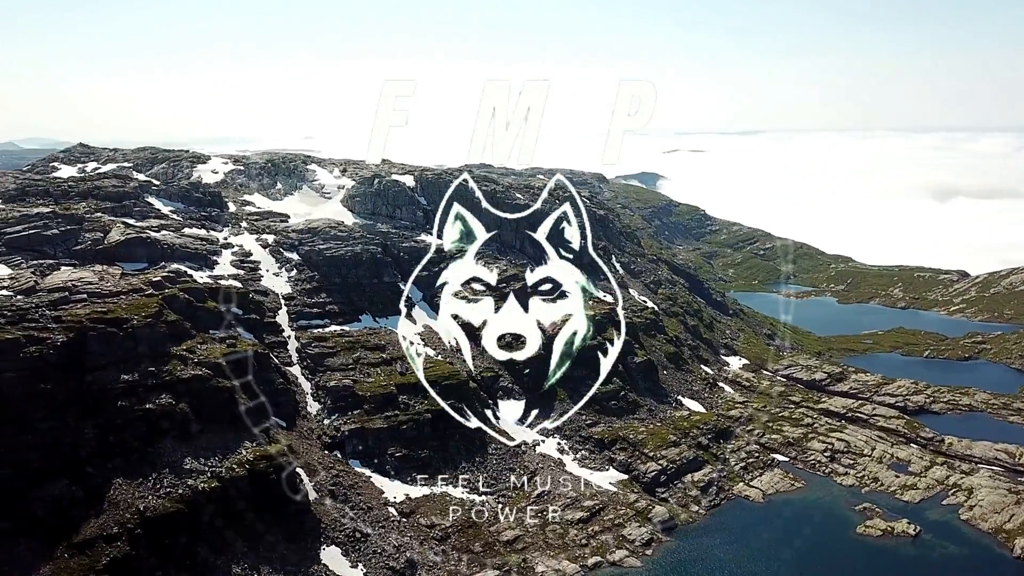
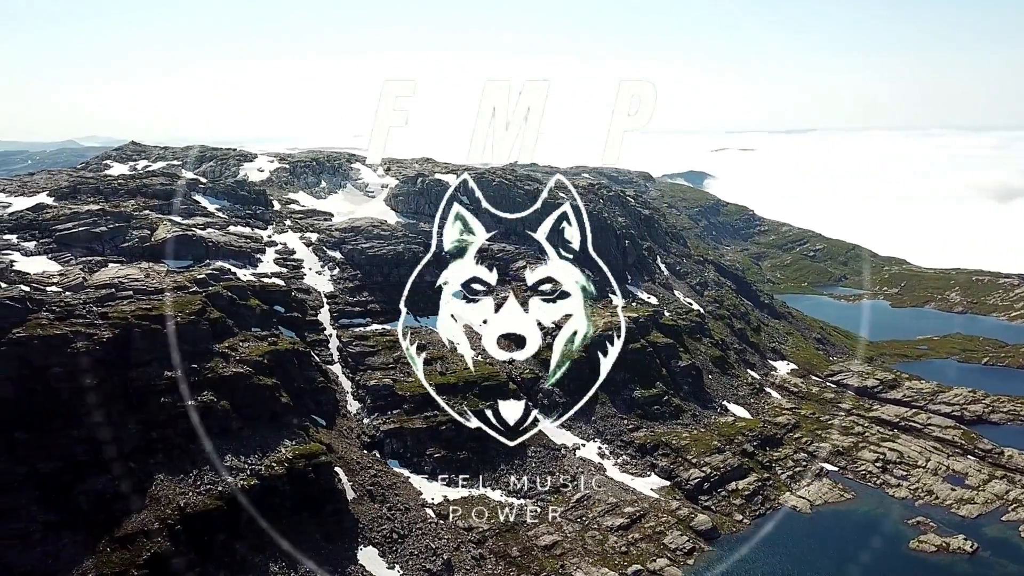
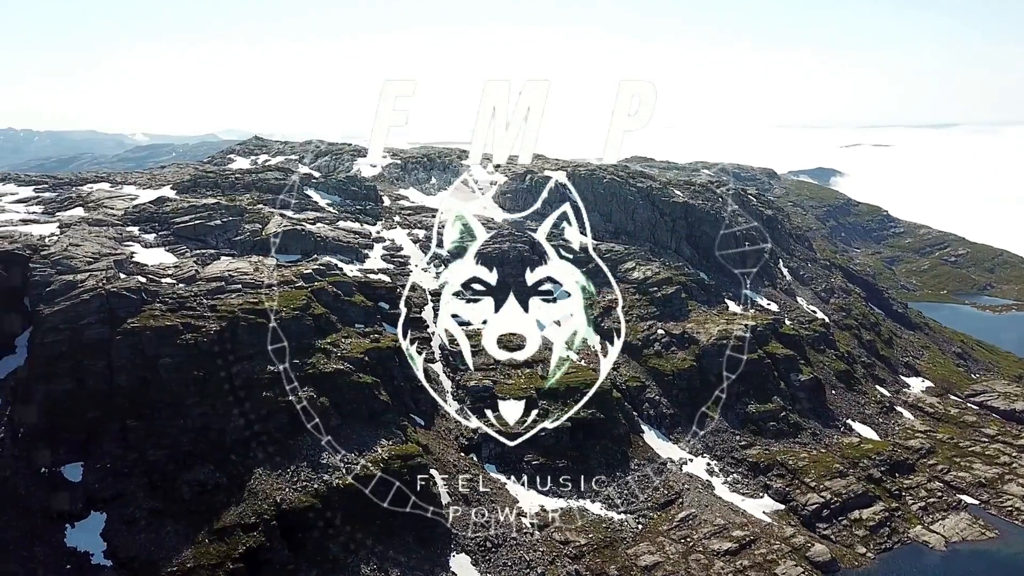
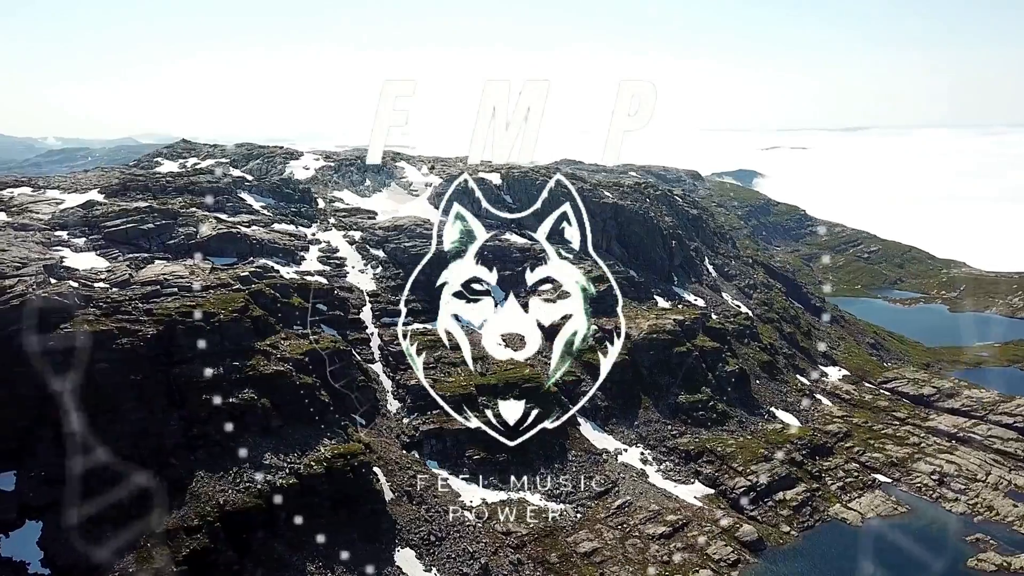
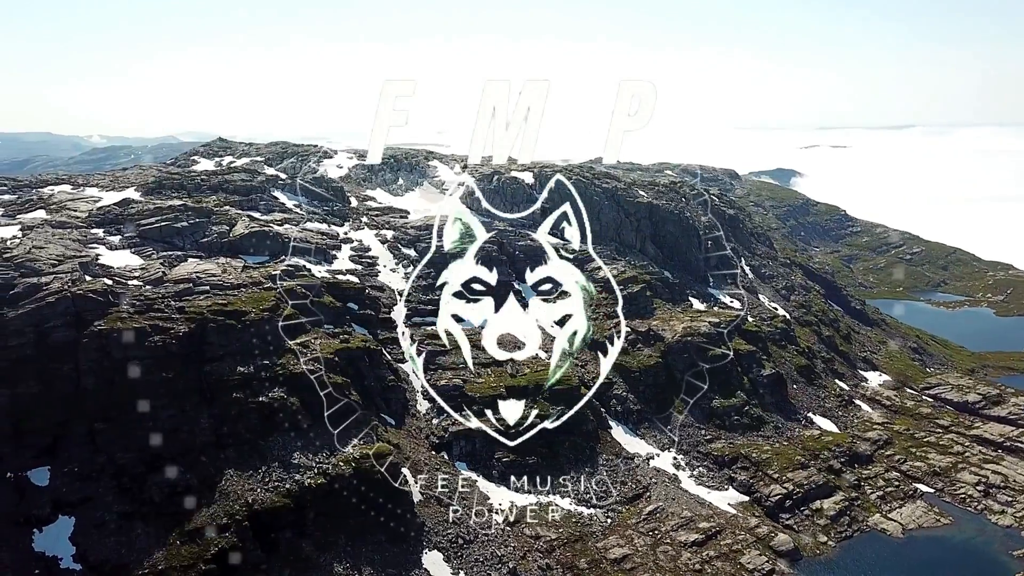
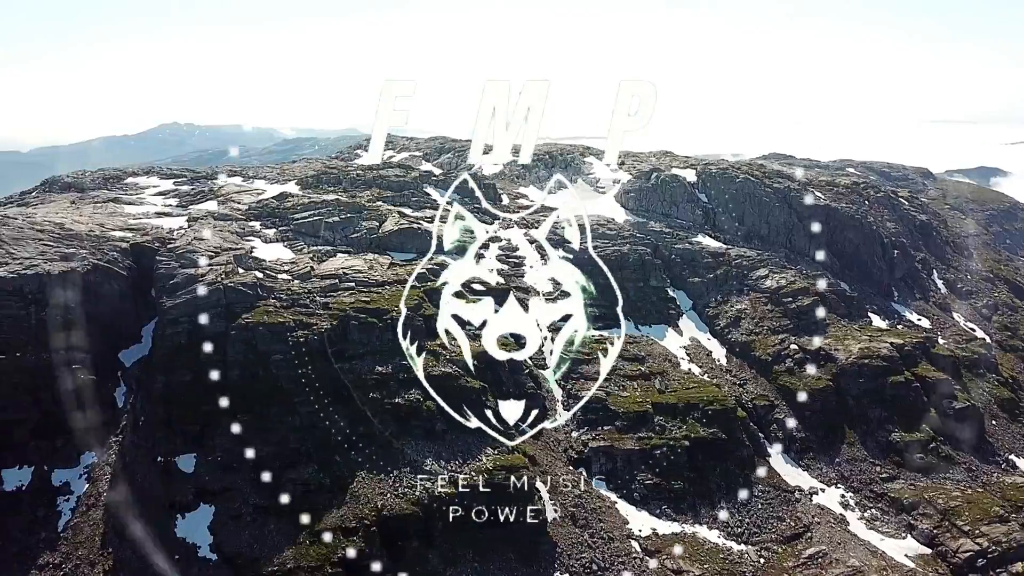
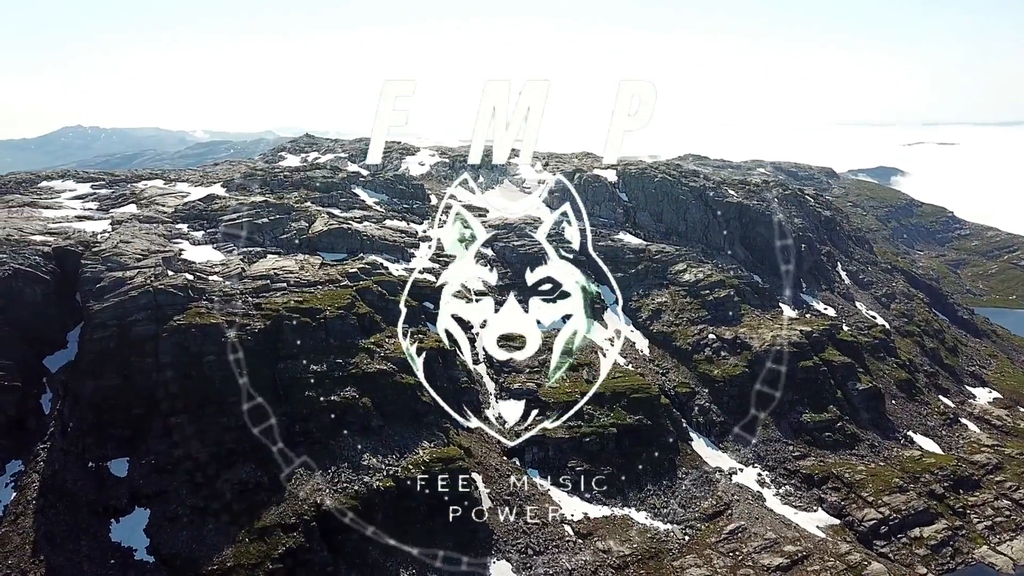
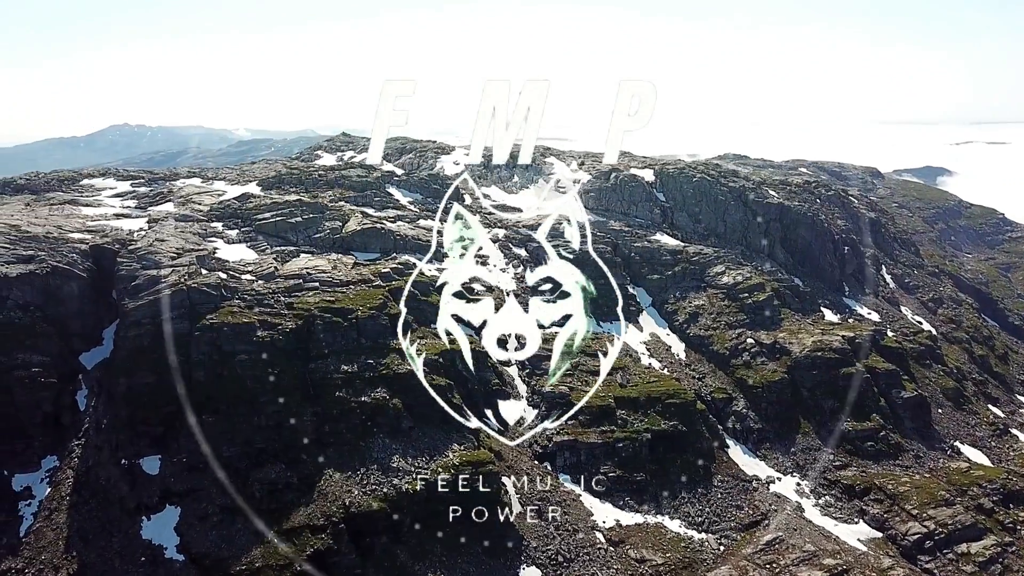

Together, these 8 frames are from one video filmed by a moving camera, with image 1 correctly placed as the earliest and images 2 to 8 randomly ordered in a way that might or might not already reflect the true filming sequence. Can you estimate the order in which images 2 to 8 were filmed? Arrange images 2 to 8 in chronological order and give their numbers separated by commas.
2, 4, 5, 3, 7, 8, 6
